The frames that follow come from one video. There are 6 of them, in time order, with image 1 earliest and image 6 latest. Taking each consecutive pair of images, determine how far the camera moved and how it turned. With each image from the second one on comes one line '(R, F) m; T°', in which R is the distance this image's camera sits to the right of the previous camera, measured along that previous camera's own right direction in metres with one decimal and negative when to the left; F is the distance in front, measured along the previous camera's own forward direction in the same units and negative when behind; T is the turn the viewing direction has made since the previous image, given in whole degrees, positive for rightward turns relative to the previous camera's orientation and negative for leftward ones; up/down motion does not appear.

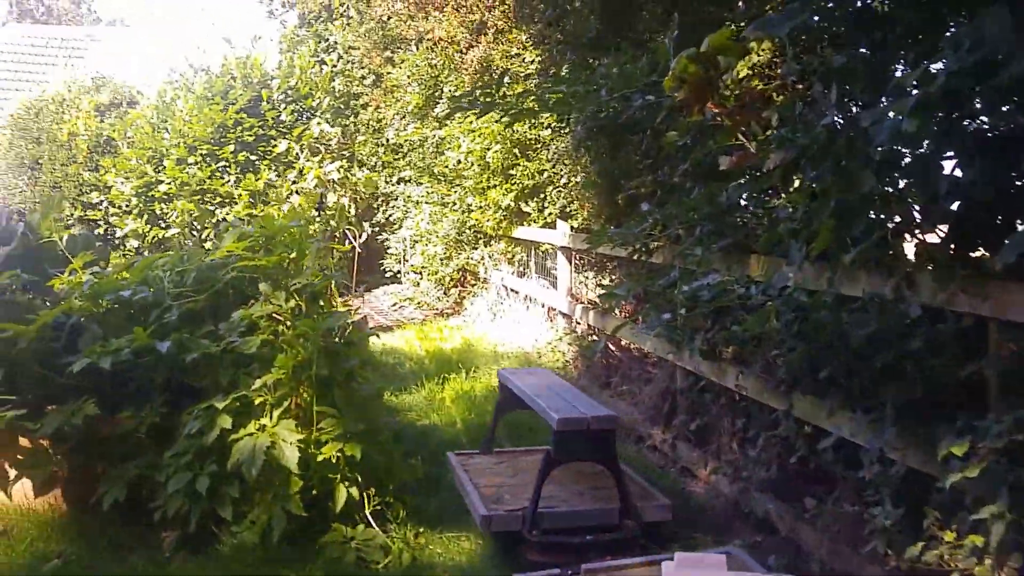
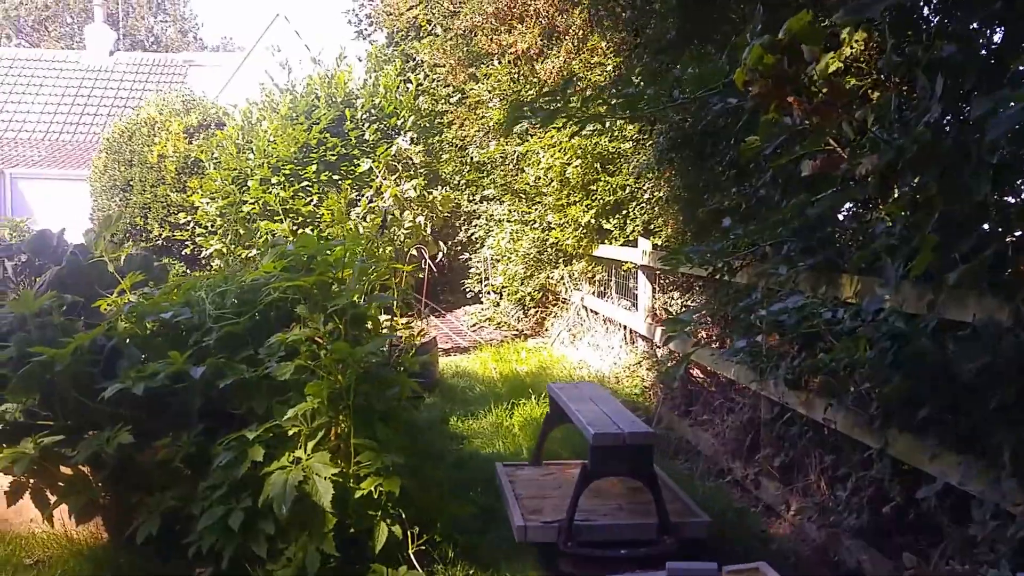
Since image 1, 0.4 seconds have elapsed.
(+0.1, +0.3) m; -6°
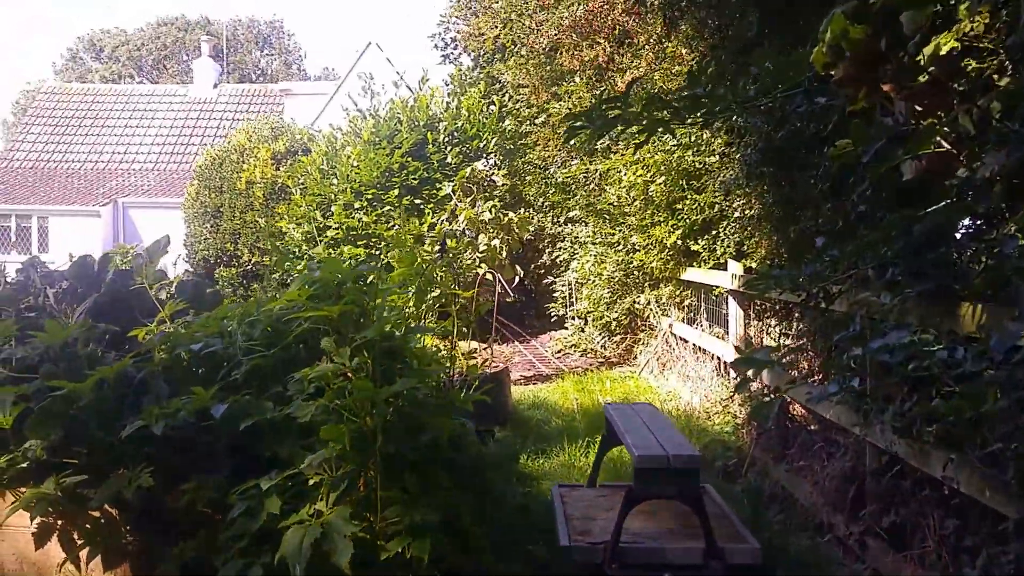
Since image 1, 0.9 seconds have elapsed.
(+0.1, +0.4) m; -7°
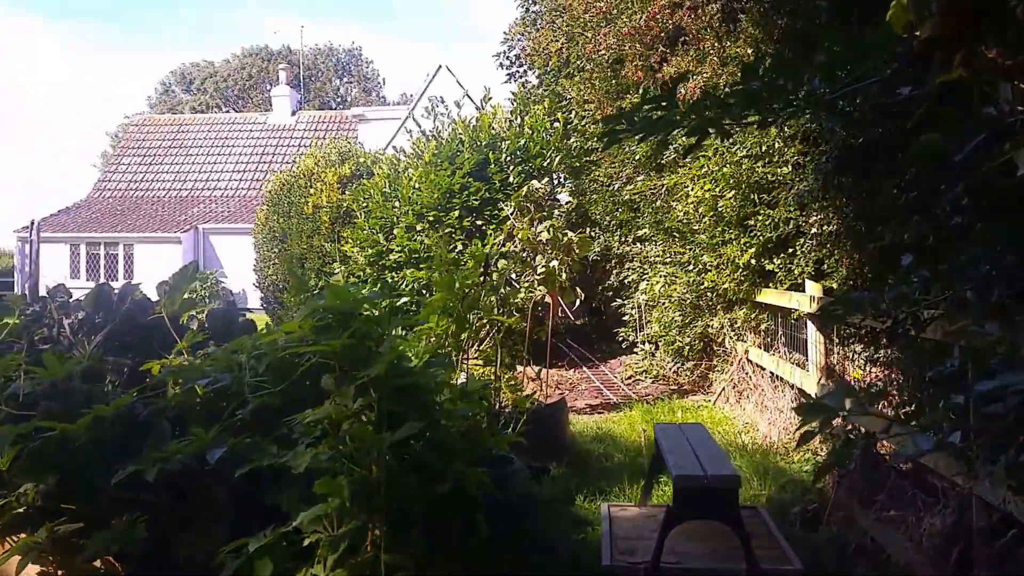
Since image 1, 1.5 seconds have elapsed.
(+0.1, +0.4) m; -5°
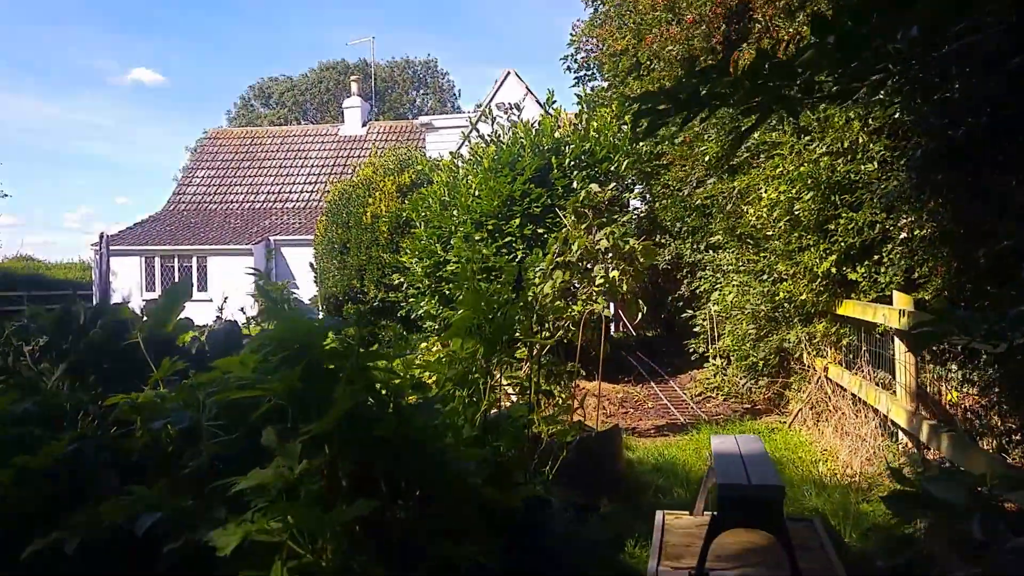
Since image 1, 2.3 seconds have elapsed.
(+0.2, +0.6) m; -5°
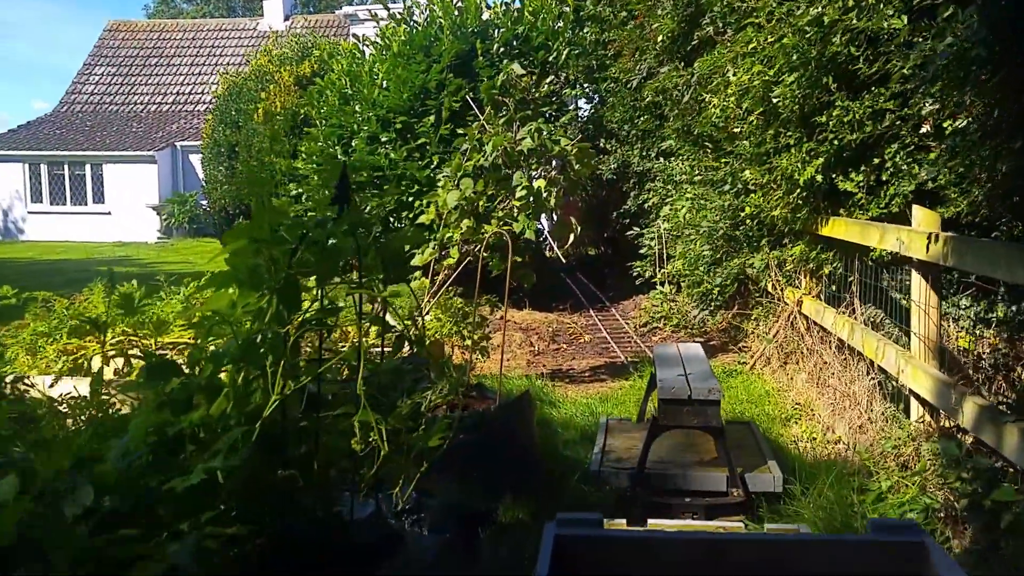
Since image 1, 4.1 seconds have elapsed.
(+0.4, +1.7) m; +3°
